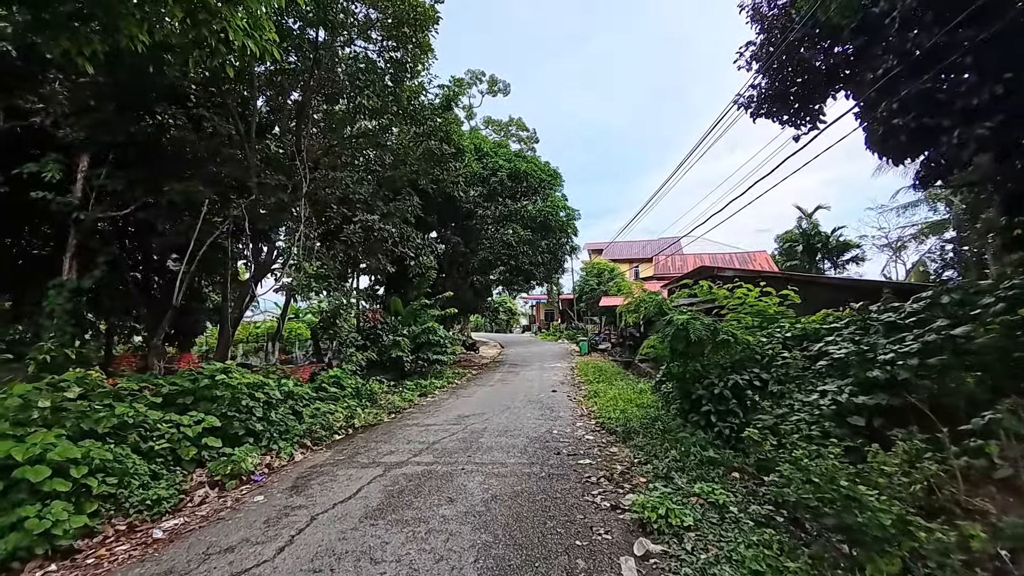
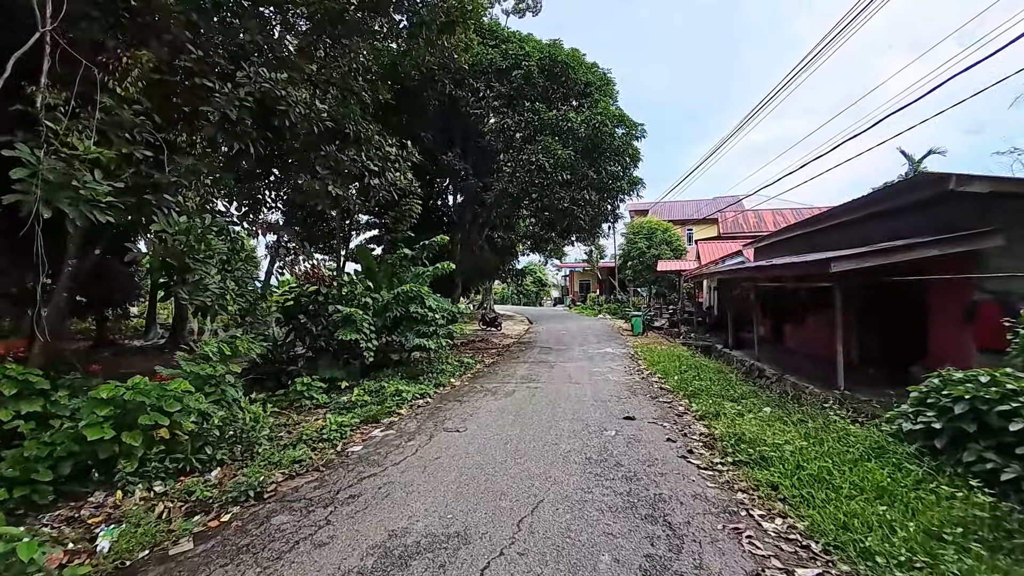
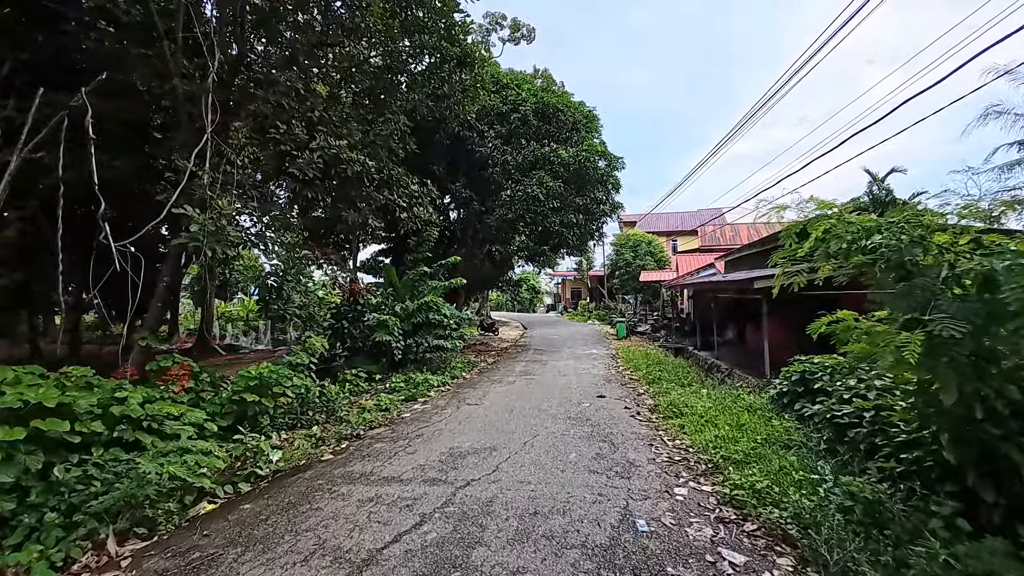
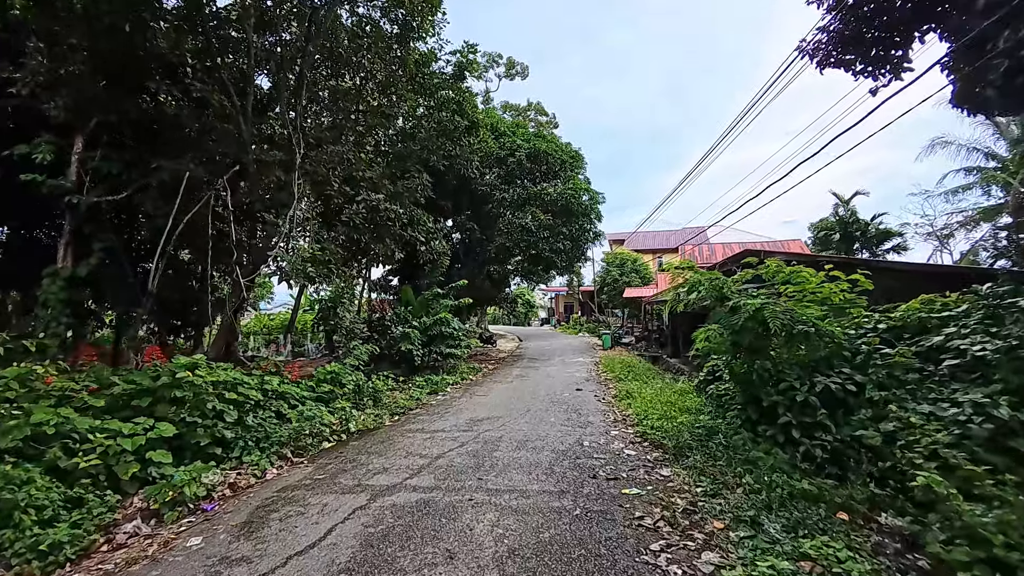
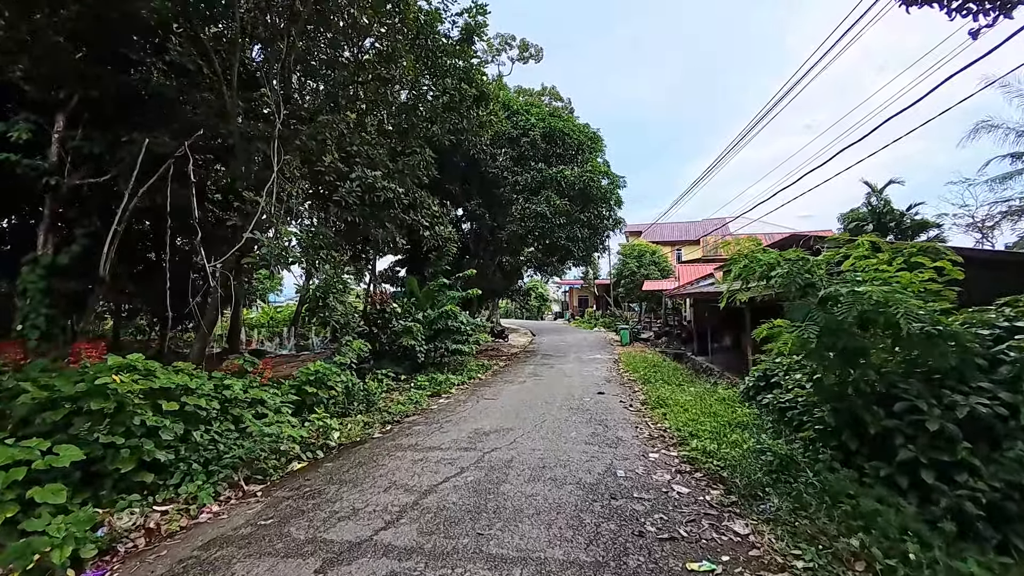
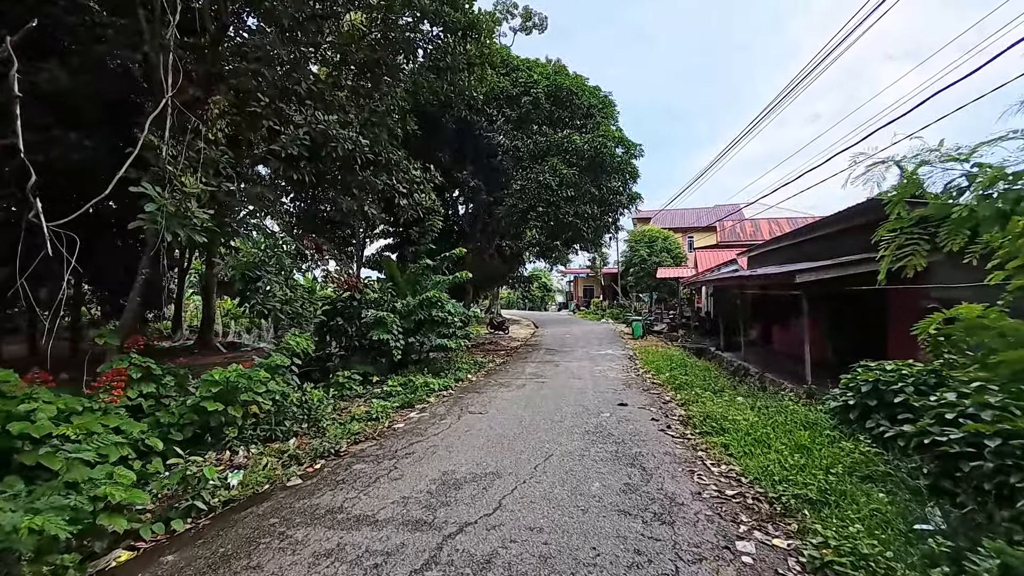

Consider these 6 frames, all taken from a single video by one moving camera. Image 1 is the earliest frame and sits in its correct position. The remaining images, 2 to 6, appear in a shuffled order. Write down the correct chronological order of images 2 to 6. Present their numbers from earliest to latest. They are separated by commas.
4, 5, 3, 6, 2
